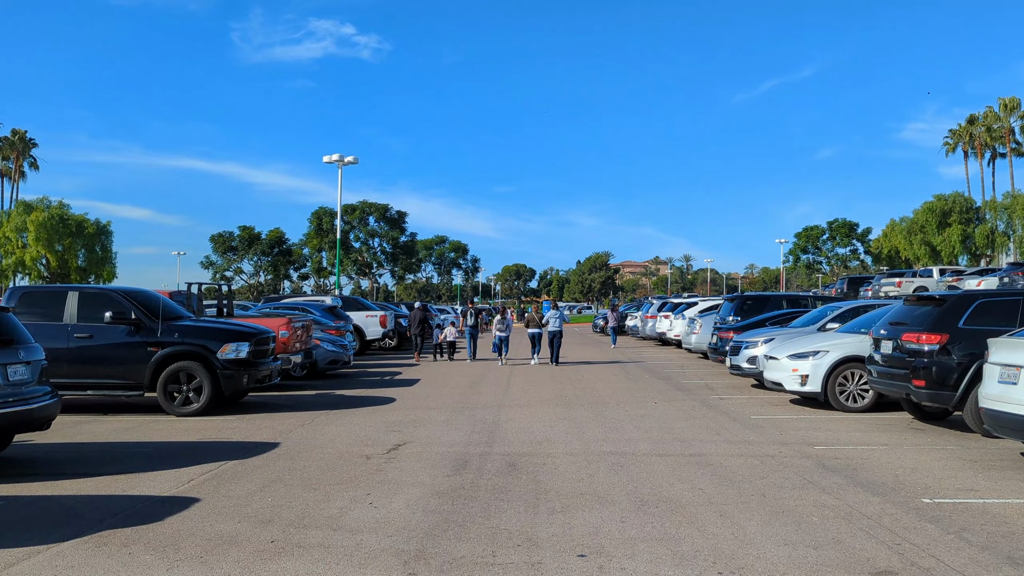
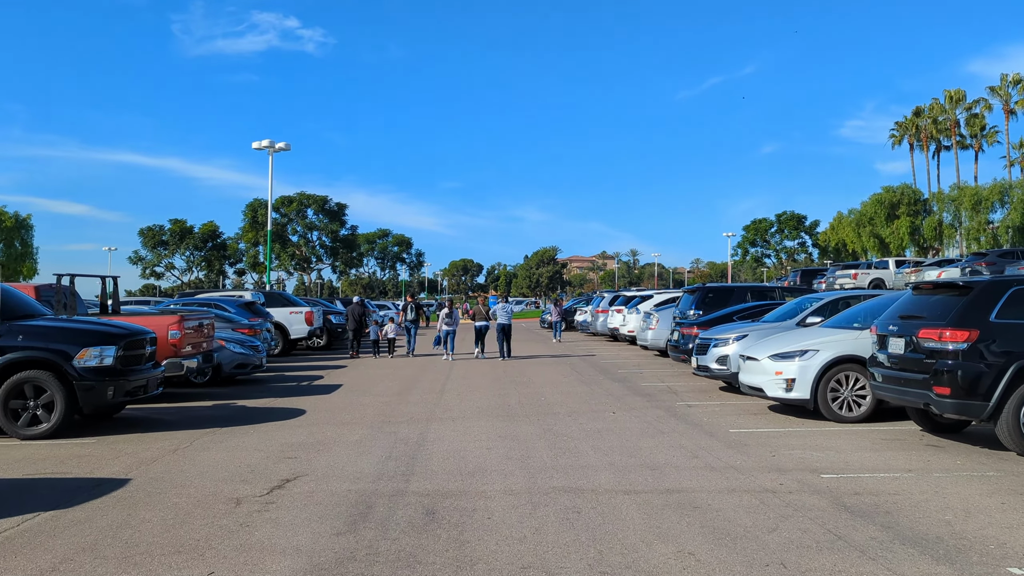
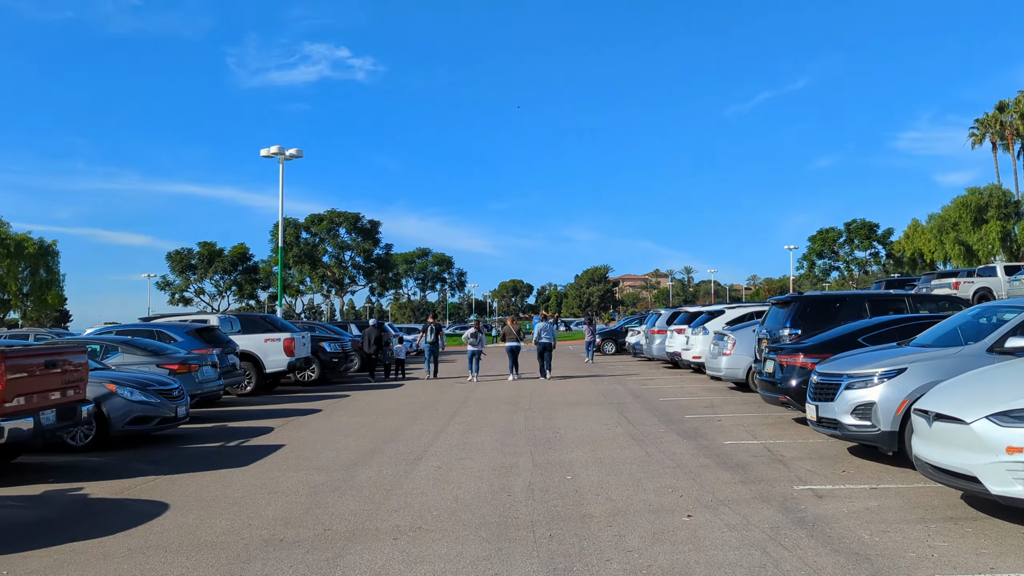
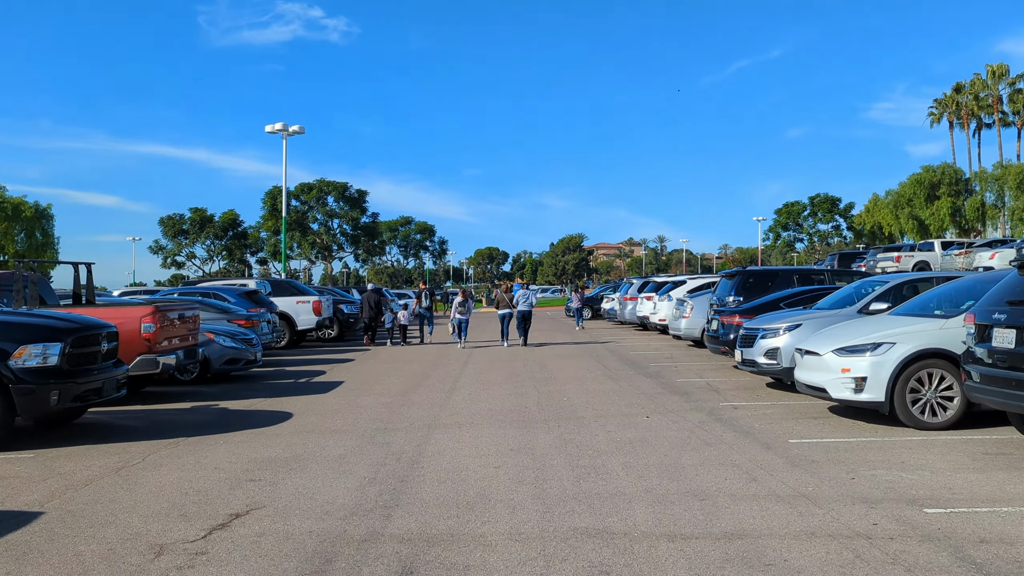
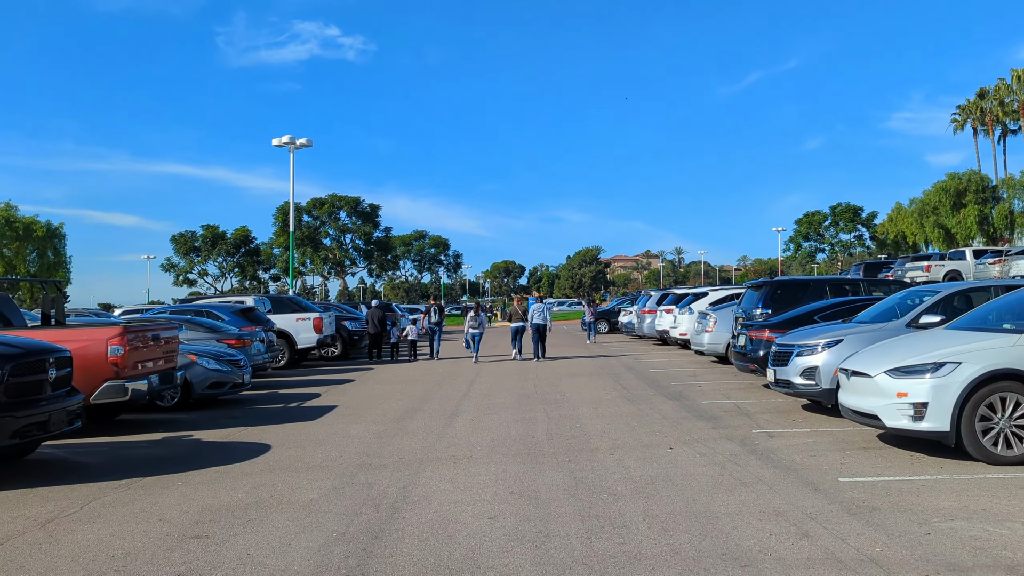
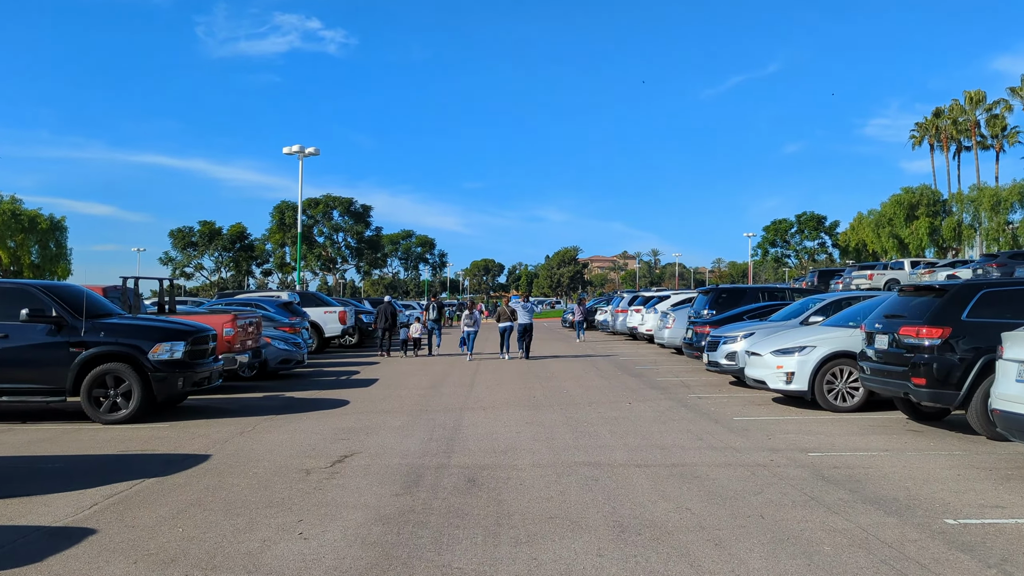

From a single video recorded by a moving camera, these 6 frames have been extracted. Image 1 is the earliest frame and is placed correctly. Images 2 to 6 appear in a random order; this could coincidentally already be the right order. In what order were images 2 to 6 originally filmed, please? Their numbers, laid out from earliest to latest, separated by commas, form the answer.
6, 2, 4, 5, 3
